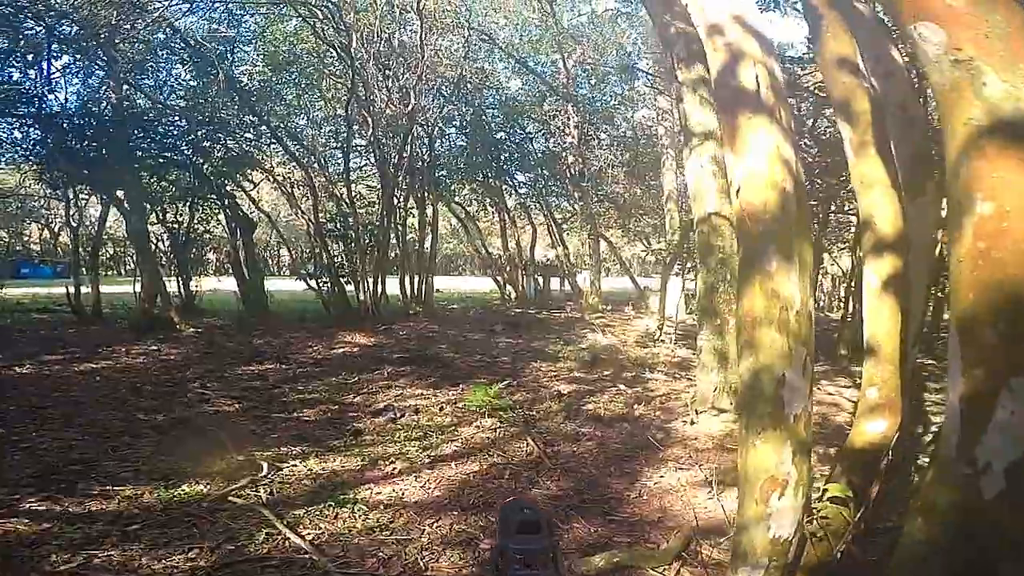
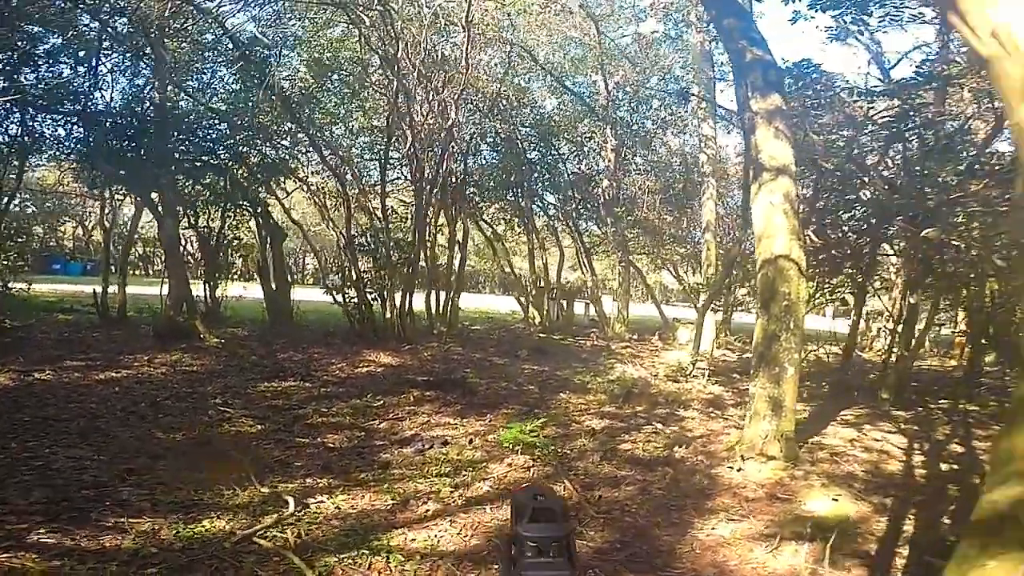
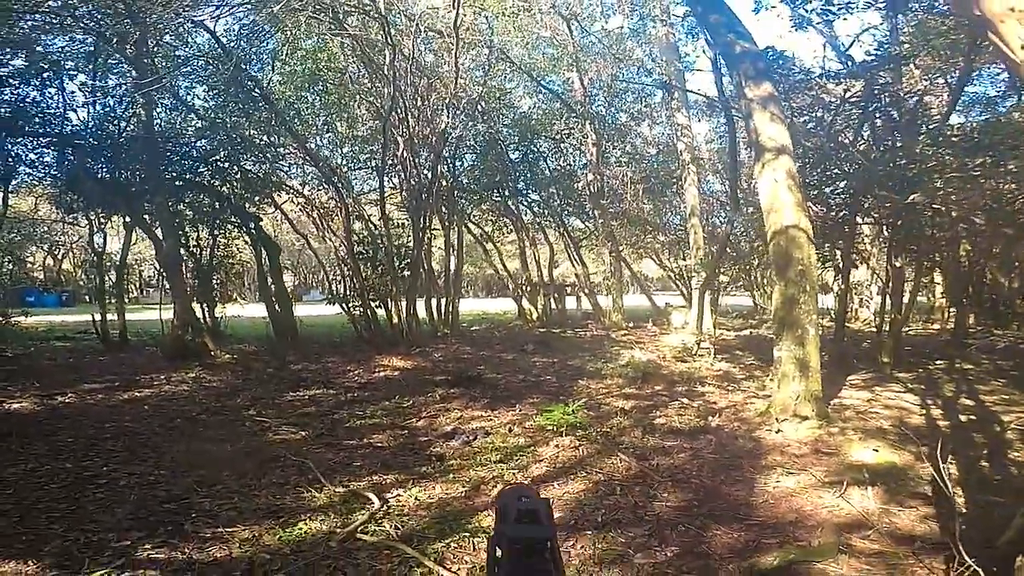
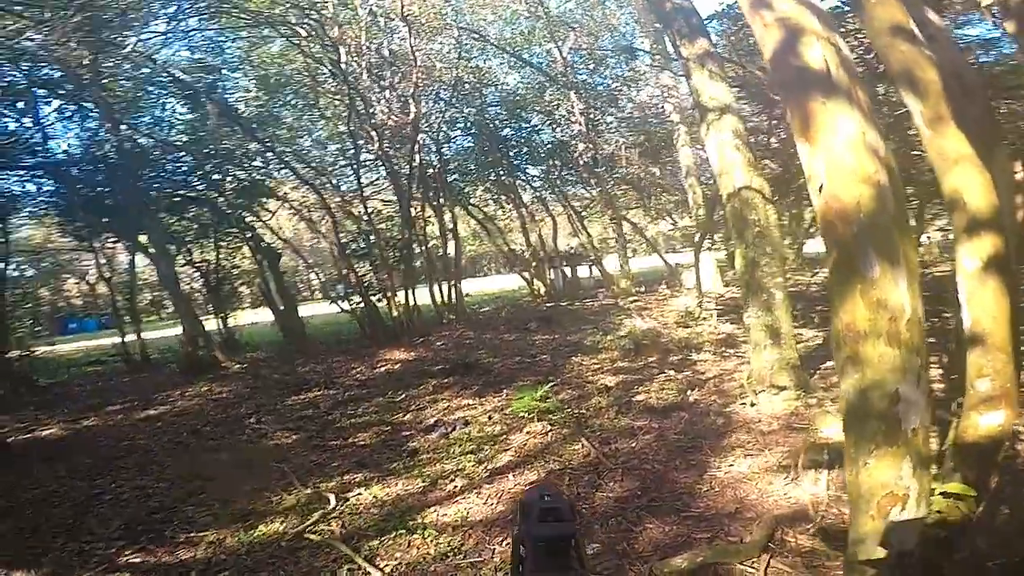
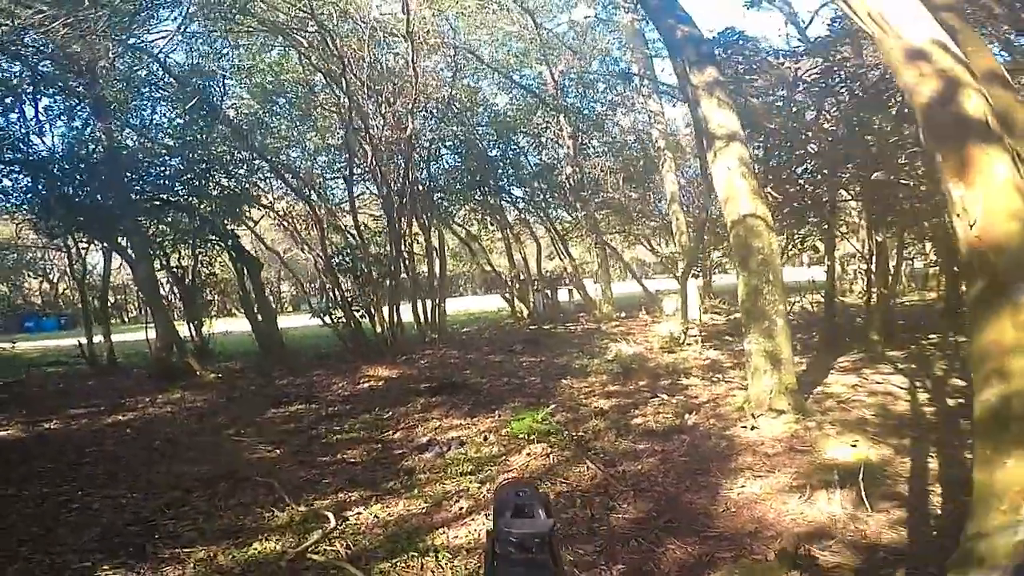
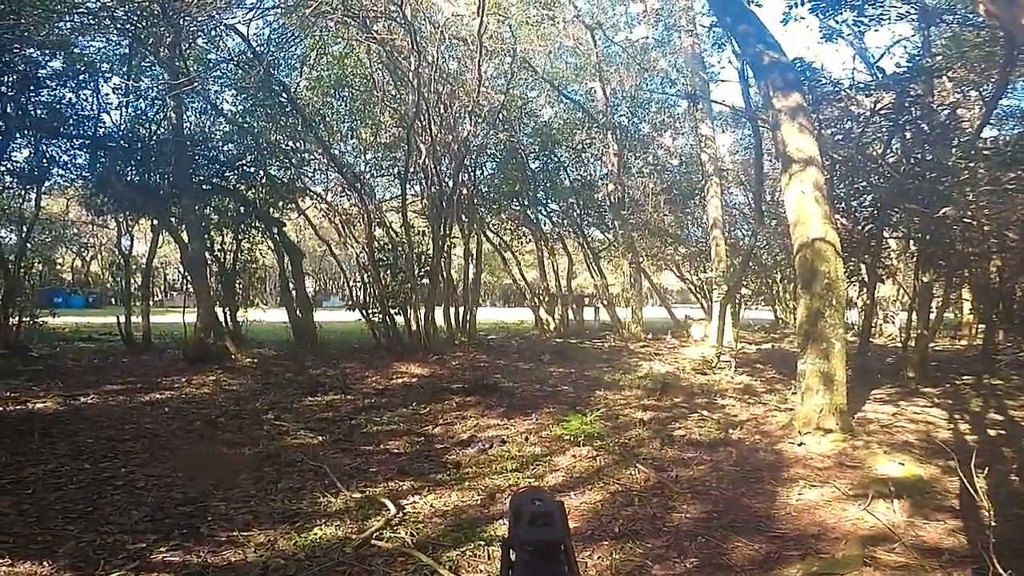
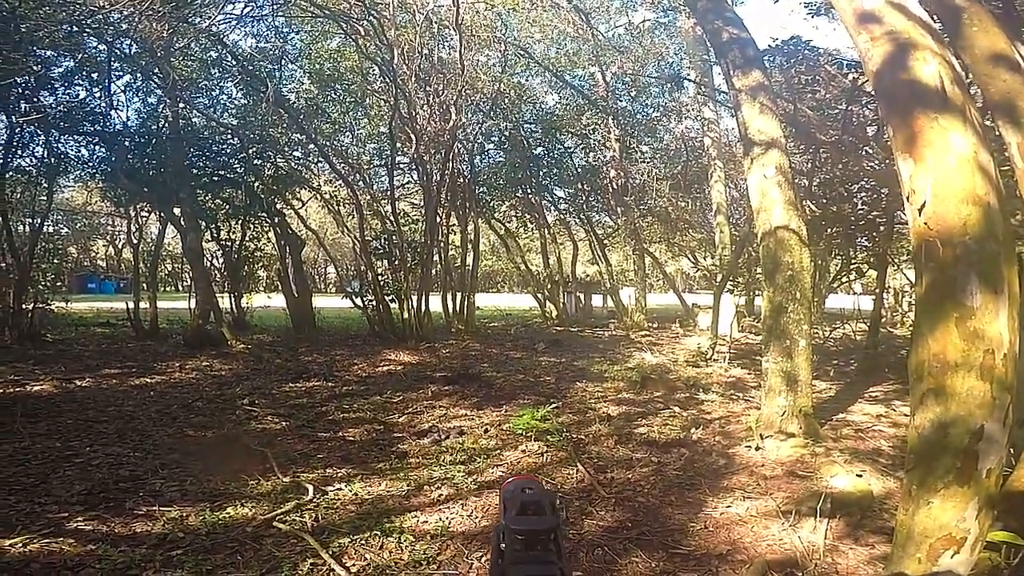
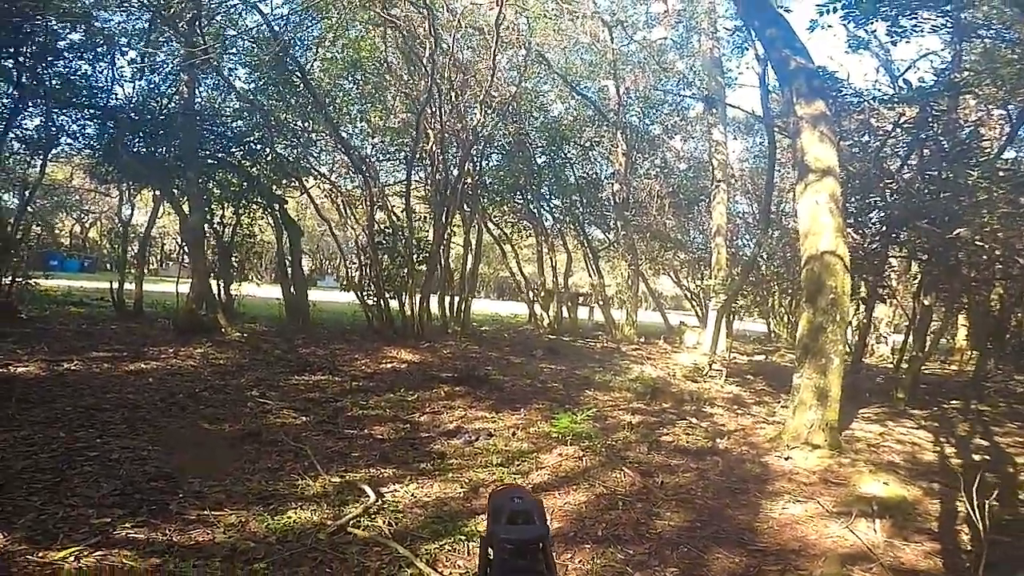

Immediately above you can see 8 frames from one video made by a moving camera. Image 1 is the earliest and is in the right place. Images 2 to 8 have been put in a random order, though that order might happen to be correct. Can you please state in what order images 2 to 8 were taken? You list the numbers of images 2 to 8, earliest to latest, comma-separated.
4, 5, 3, 6, 8, 2, 7
